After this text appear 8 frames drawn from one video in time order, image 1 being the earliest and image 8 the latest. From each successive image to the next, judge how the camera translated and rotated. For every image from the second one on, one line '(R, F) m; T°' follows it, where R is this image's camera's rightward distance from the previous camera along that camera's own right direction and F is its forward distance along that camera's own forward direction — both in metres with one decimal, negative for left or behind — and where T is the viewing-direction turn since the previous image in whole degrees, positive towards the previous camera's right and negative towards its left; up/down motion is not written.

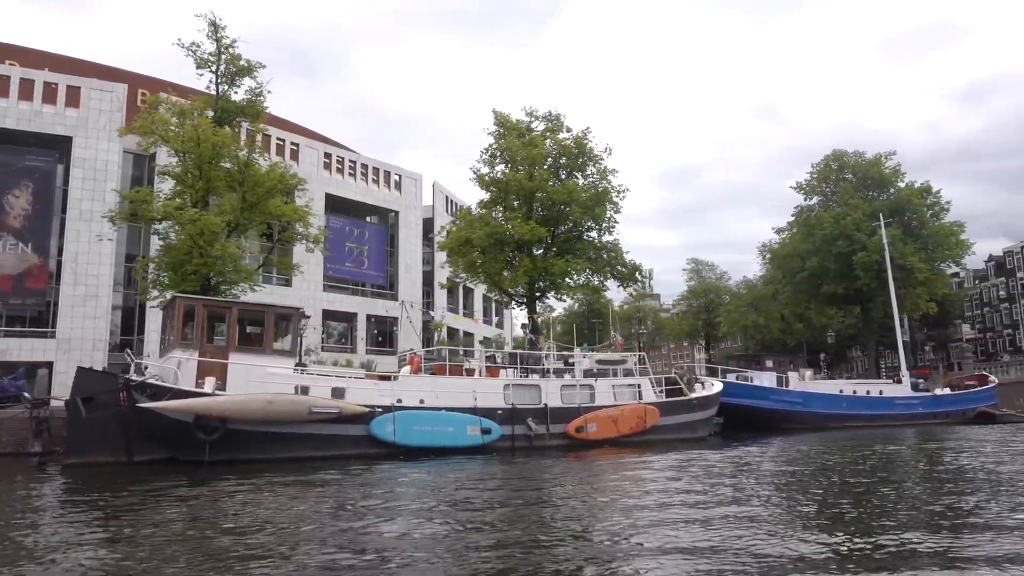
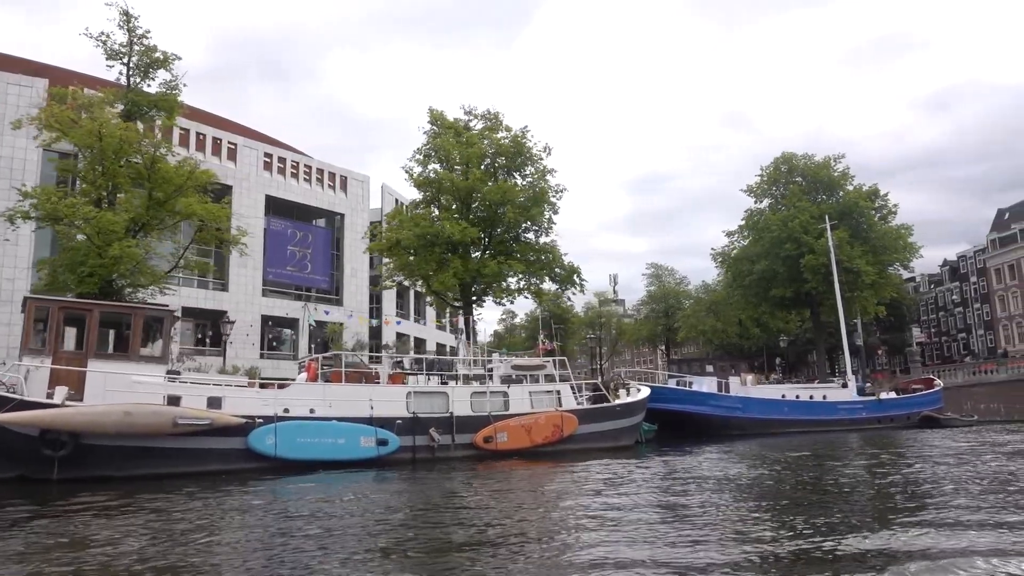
(+1.4, +0.9) m; +2°
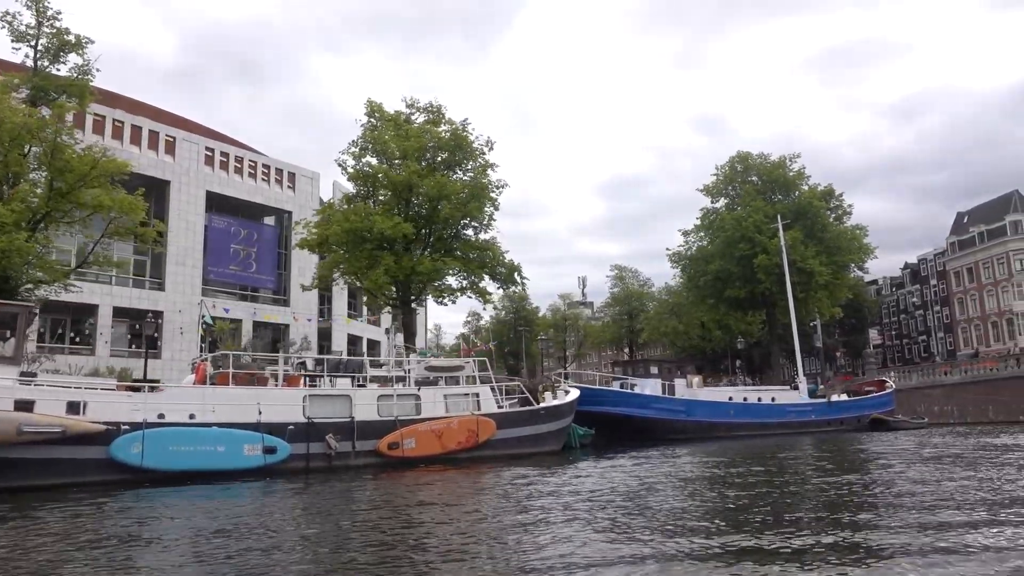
(+1.3, +1.0) m; +2°
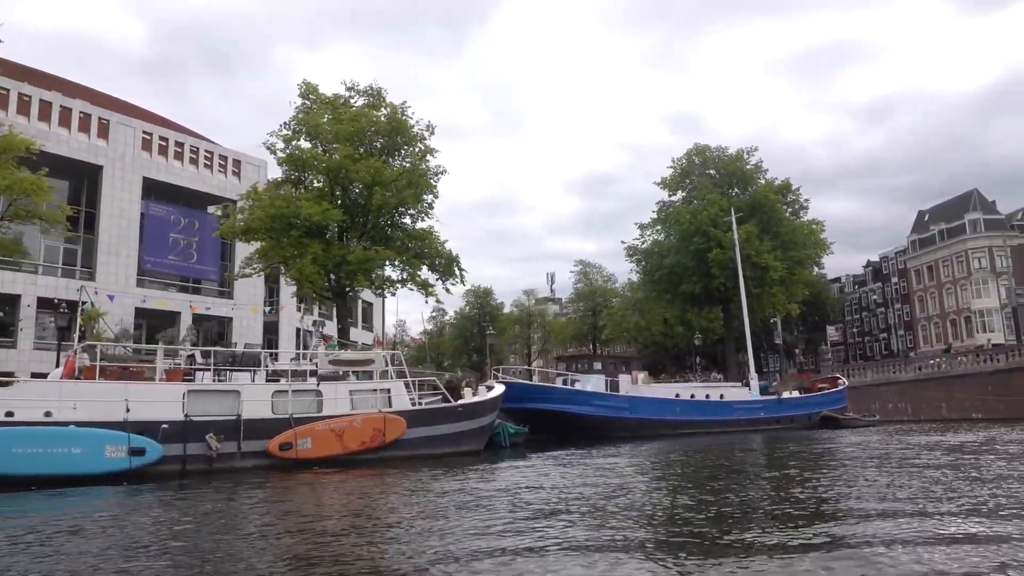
(+1.2, +1.1) m; +2°
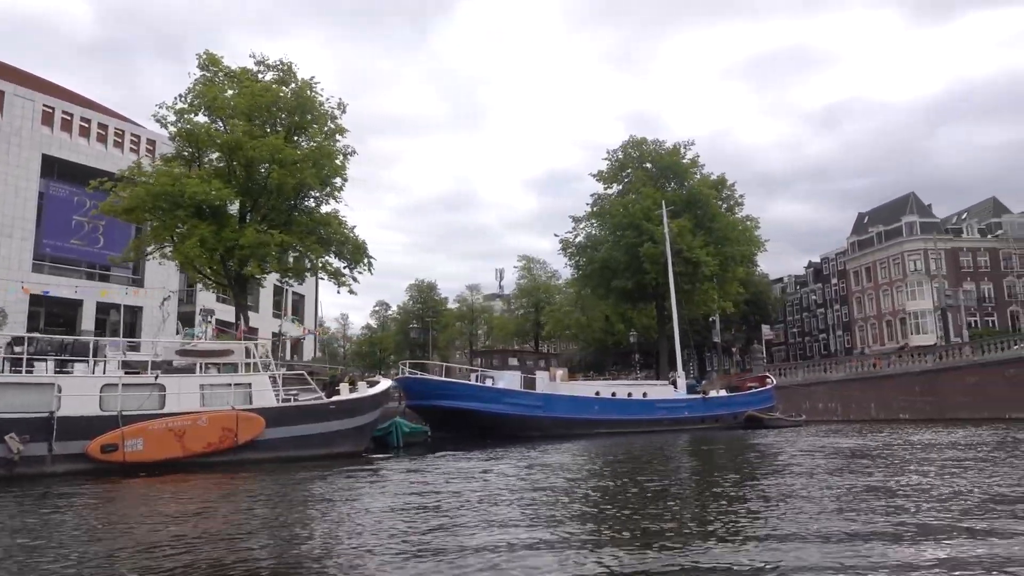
(+1.4, +1.3) m; +3°
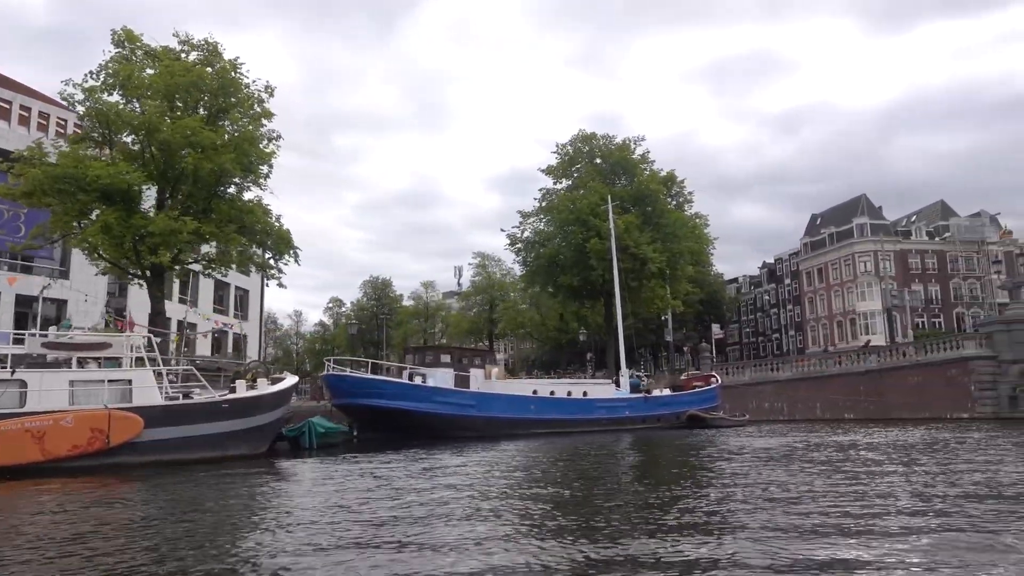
(+0.9, +0.9) m; +3°
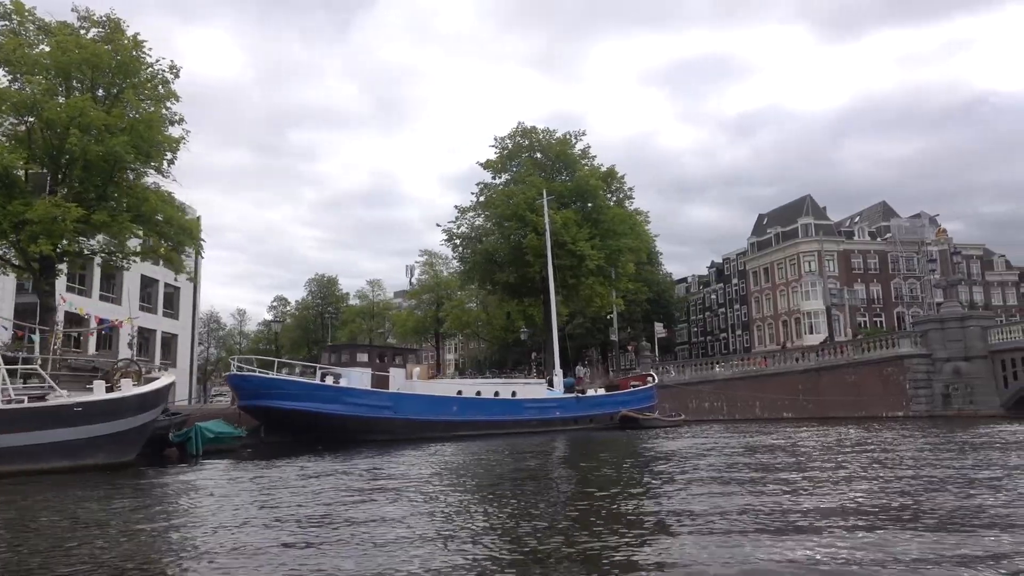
(+1.1, +1.0) m; +3°
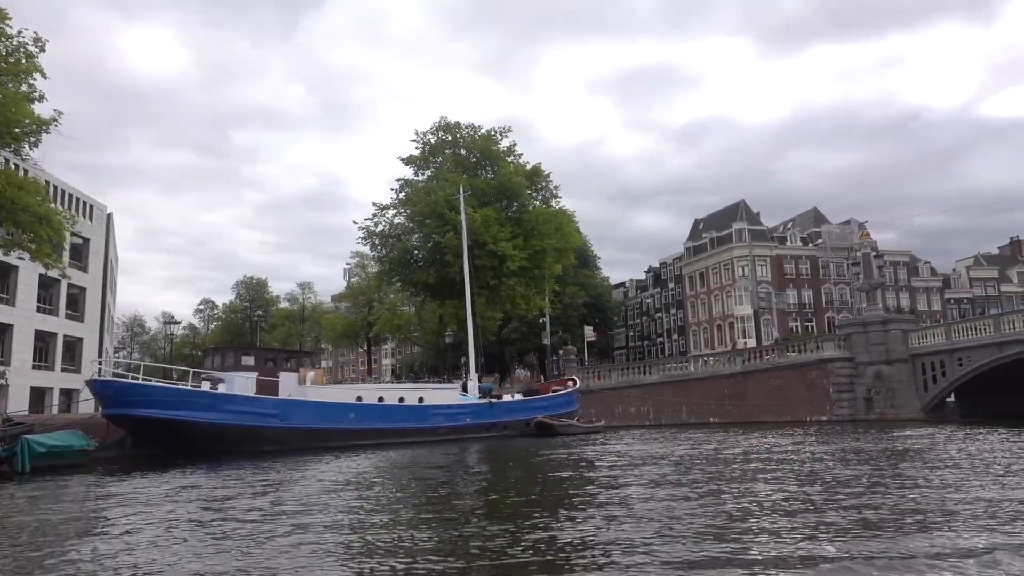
(+1.3, +1.3) m; +4°
